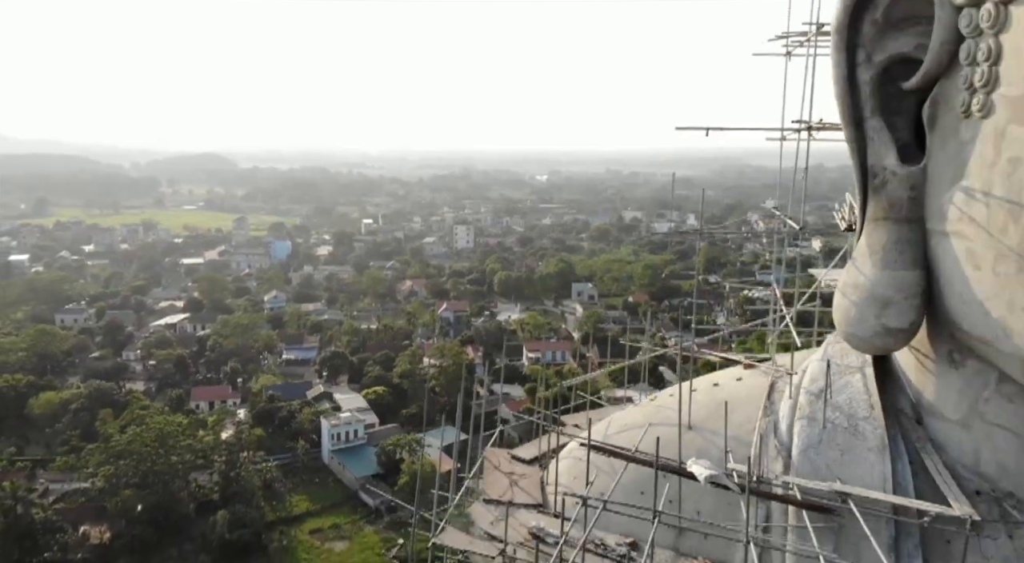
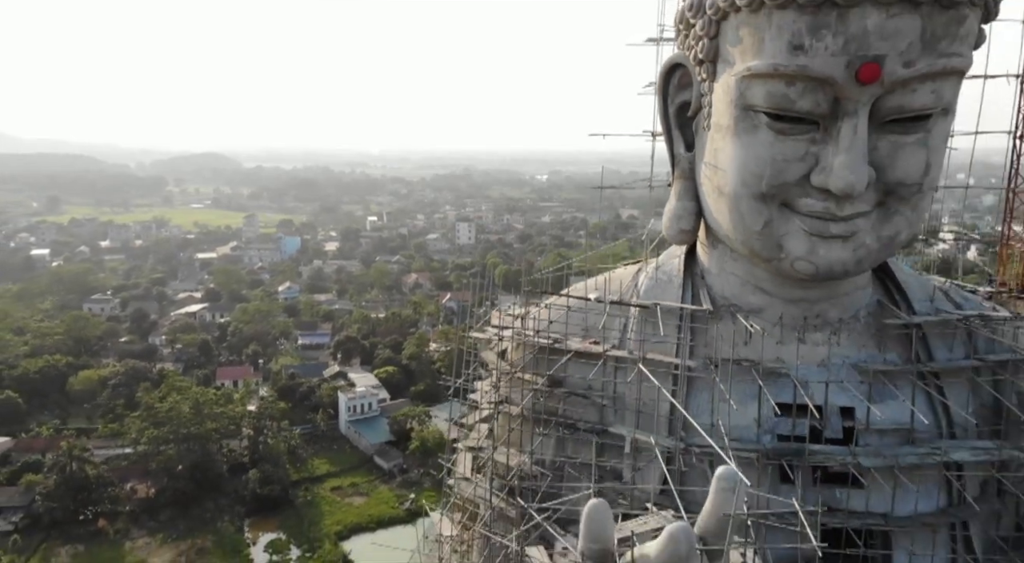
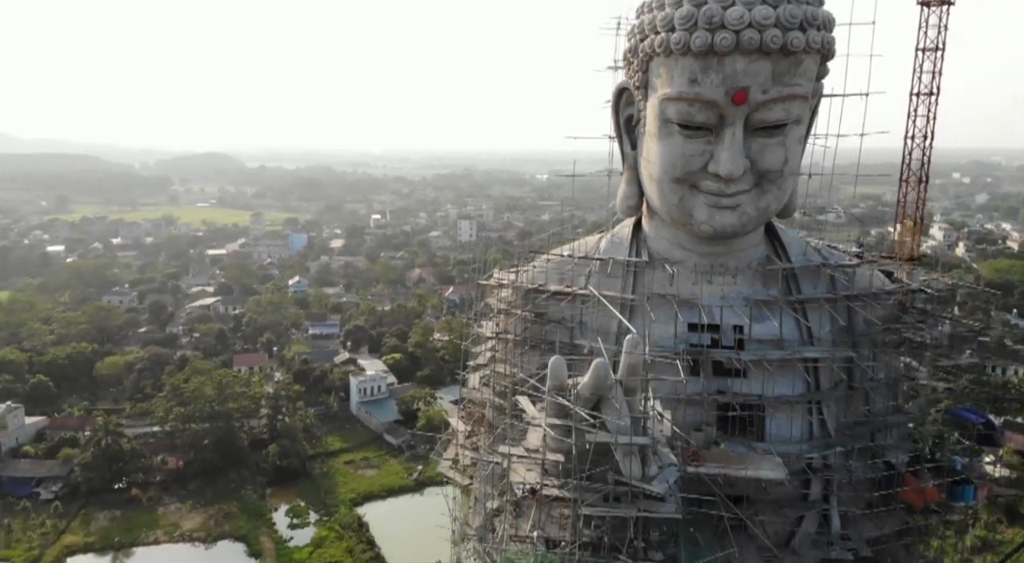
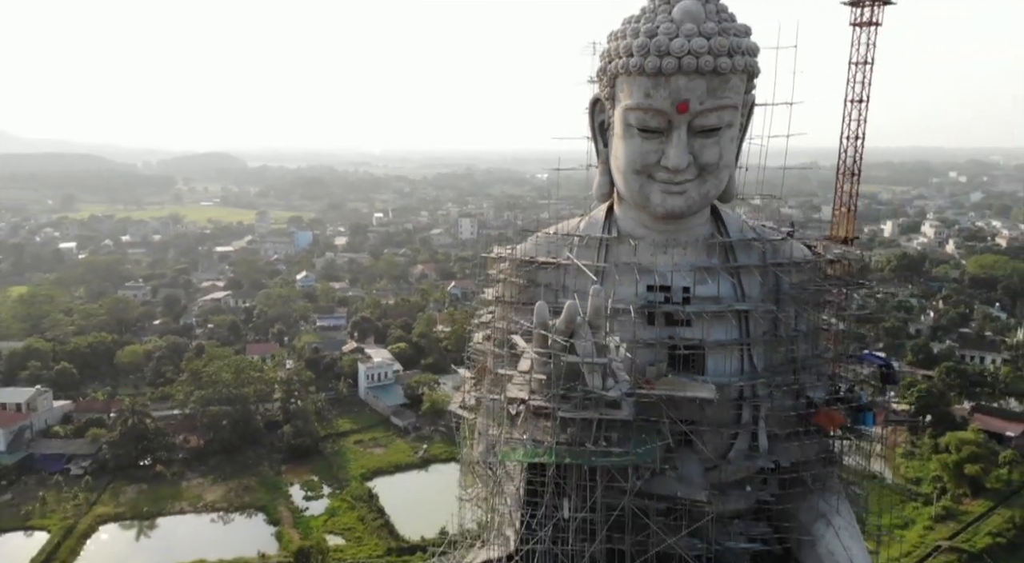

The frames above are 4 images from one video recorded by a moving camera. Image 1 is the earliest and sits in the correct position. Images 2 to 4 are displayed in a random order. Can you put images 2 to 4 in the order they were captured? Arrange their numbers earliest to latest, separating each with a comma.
2, 3, 4
